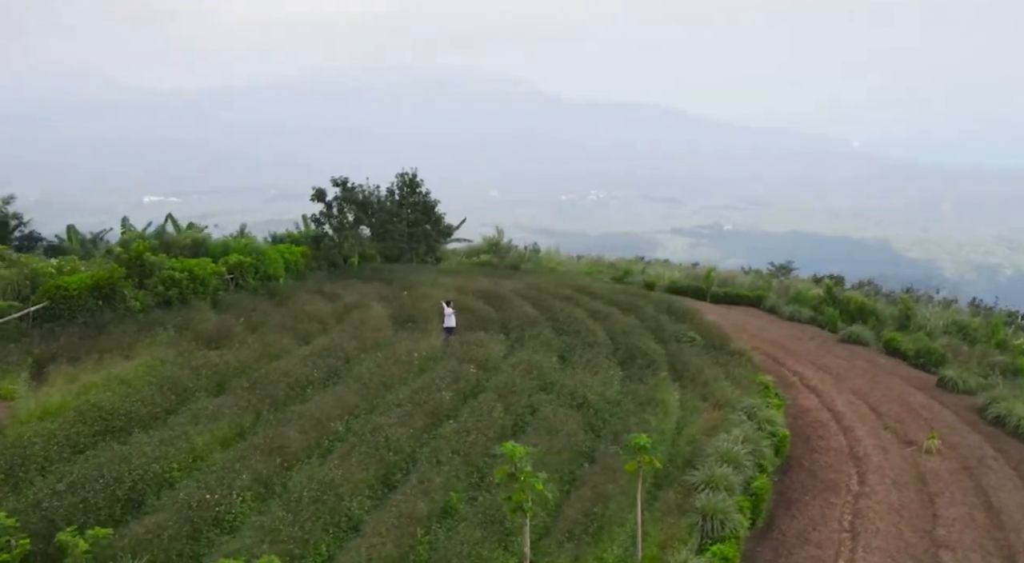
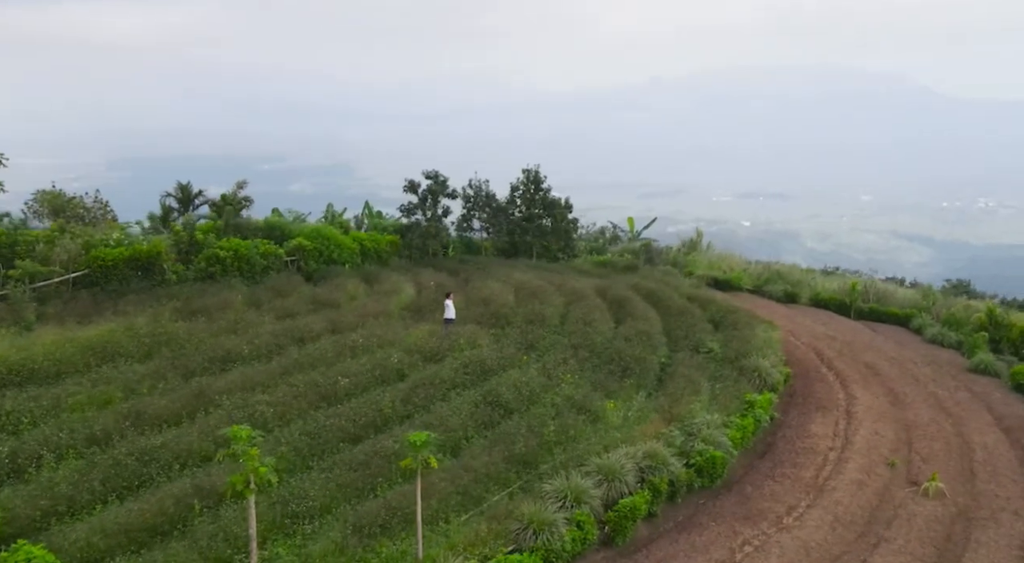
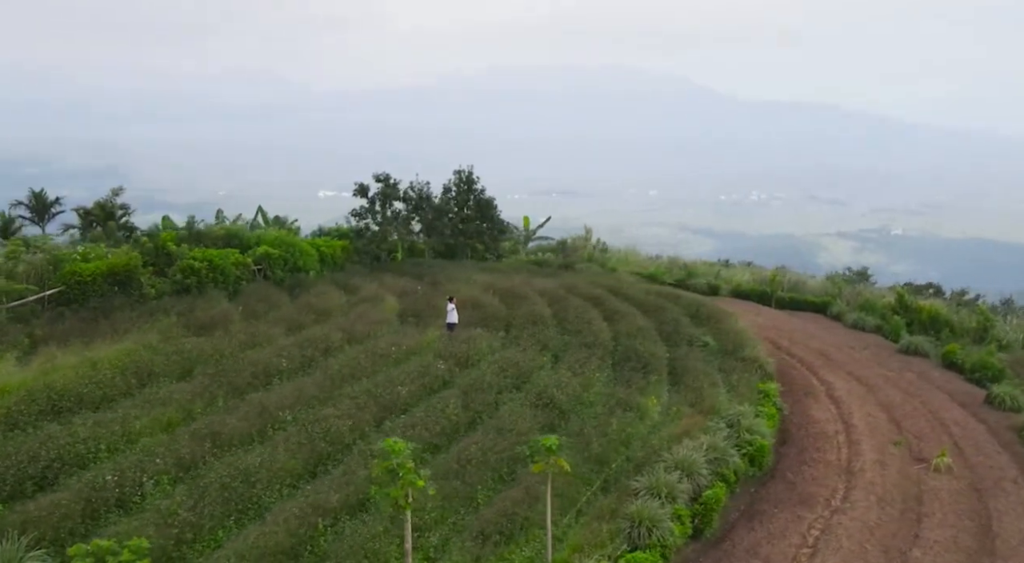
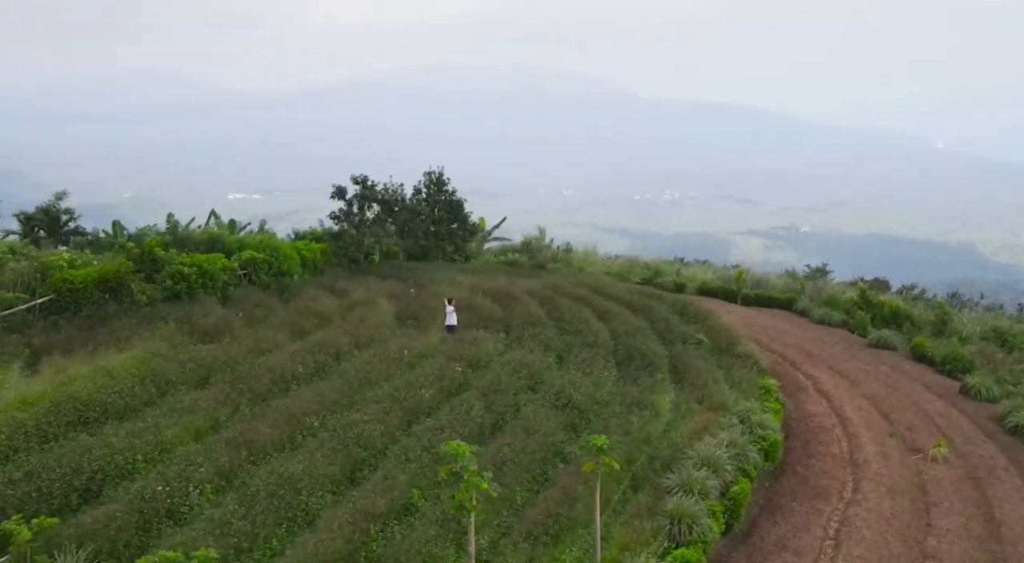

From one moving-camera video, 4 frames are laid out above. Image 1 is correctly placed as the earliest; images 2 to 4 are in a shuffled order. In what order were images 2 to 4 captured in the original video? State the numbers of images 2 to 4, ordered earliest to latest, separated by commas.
4, 3, 2
